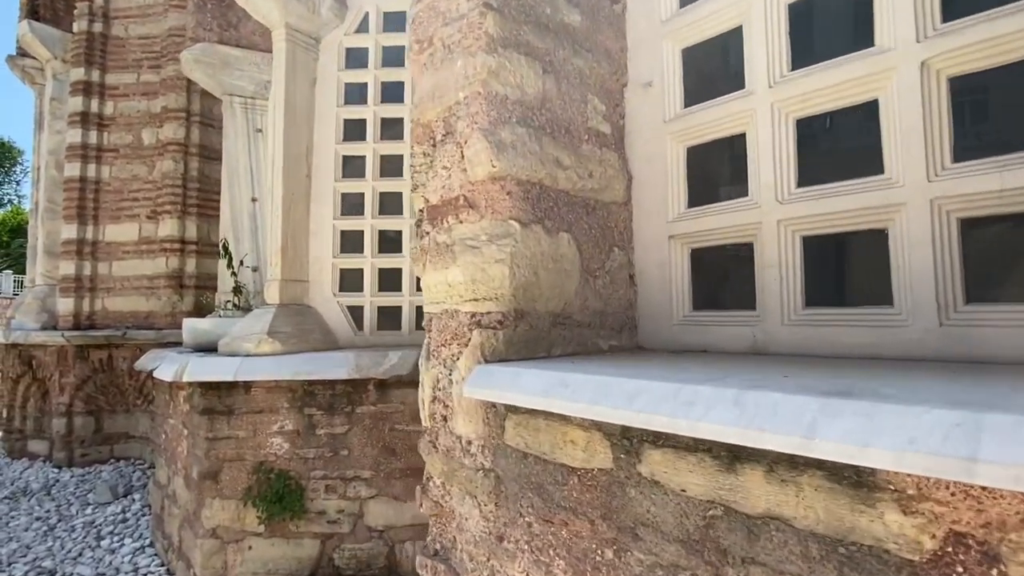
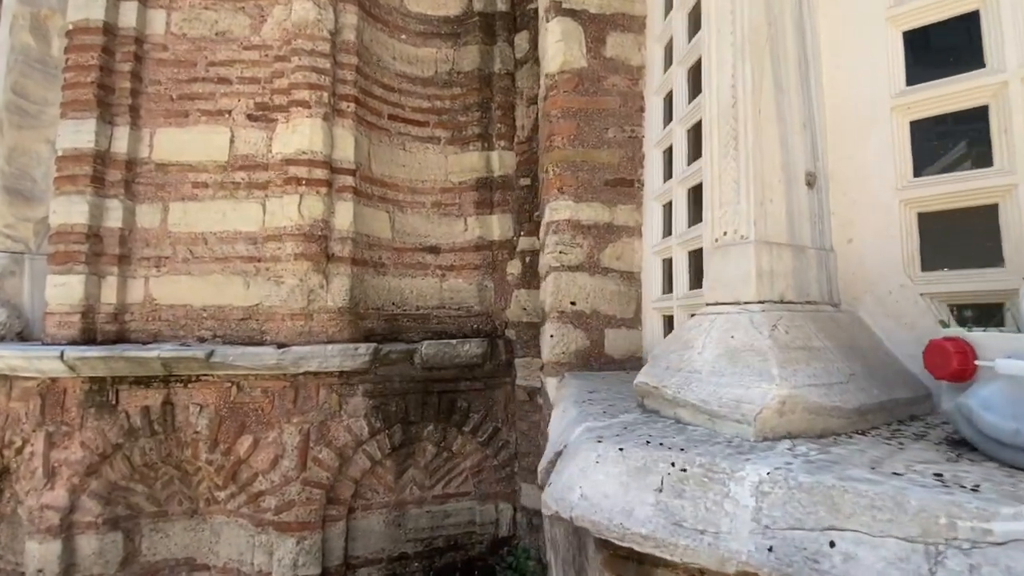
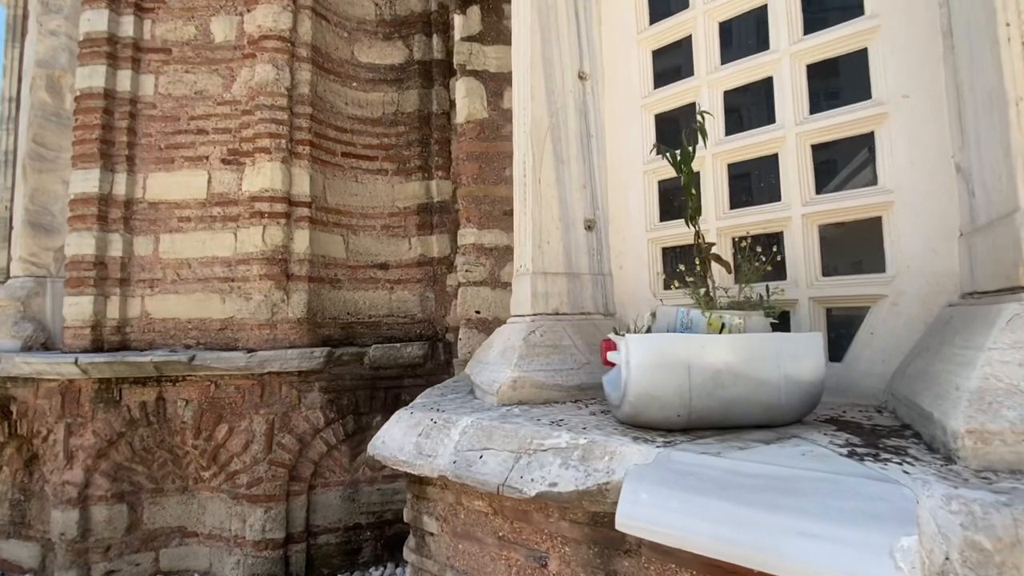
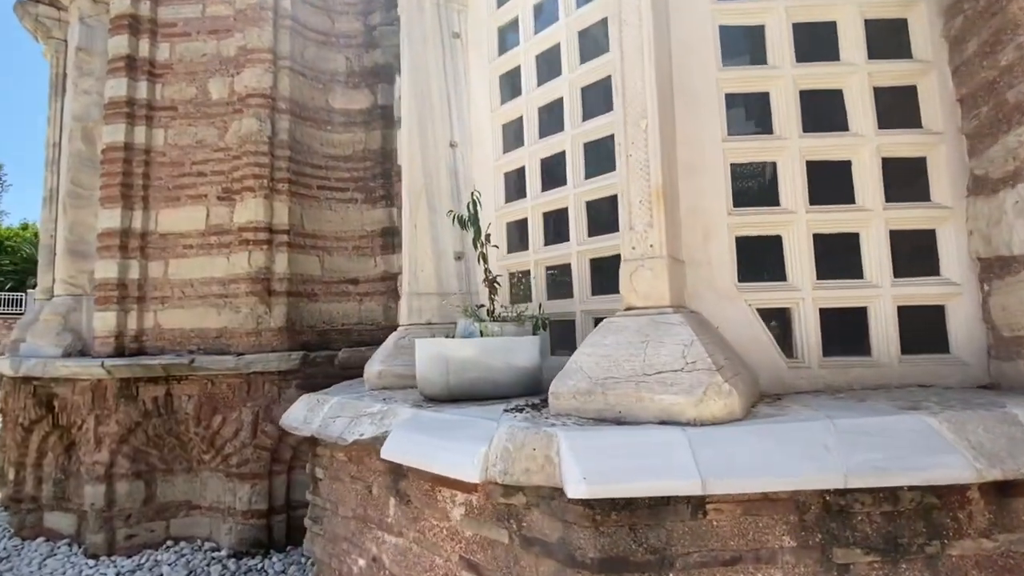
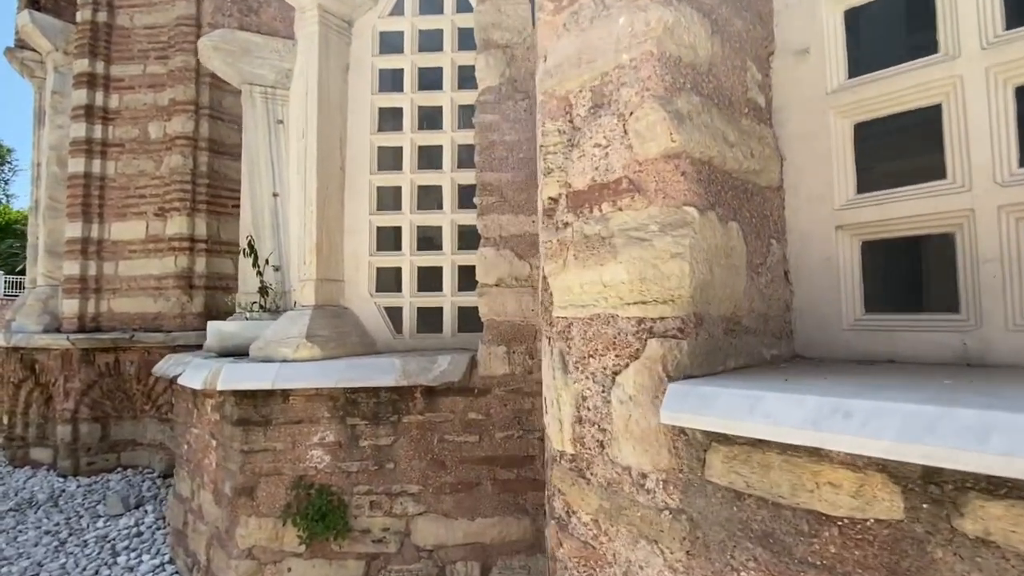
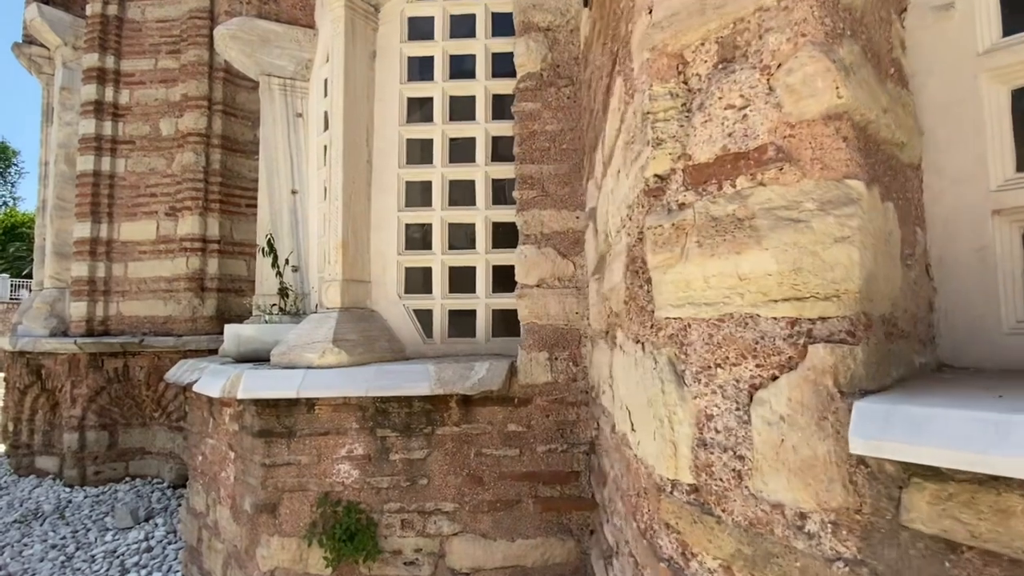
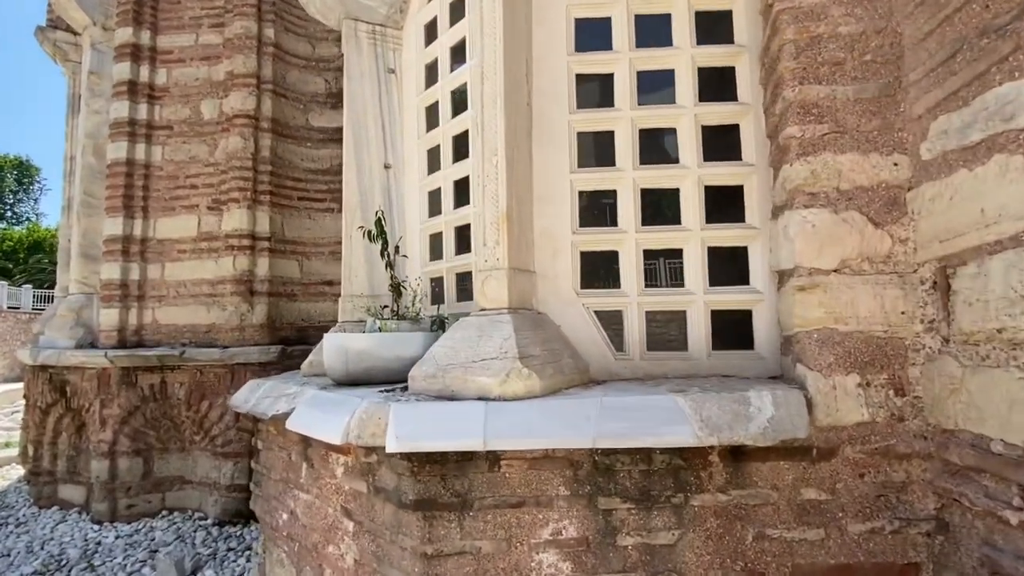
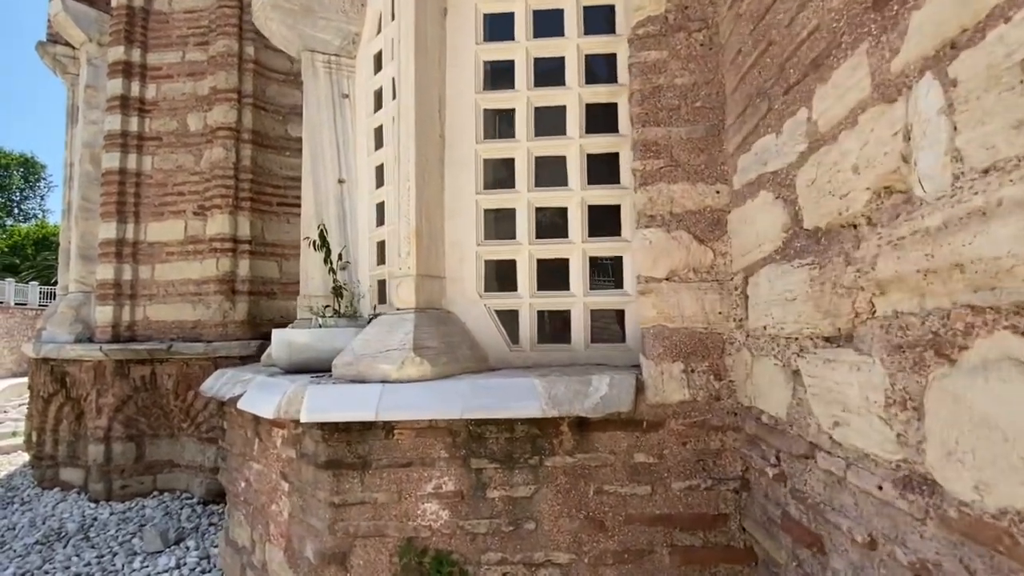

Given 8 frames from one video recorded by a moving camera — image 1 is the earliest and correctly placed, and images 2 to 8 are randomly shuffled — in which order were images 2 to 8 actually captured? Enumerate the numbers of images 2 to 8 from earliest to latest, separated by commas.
5, 6, 8, 7, 4, 3, 2
